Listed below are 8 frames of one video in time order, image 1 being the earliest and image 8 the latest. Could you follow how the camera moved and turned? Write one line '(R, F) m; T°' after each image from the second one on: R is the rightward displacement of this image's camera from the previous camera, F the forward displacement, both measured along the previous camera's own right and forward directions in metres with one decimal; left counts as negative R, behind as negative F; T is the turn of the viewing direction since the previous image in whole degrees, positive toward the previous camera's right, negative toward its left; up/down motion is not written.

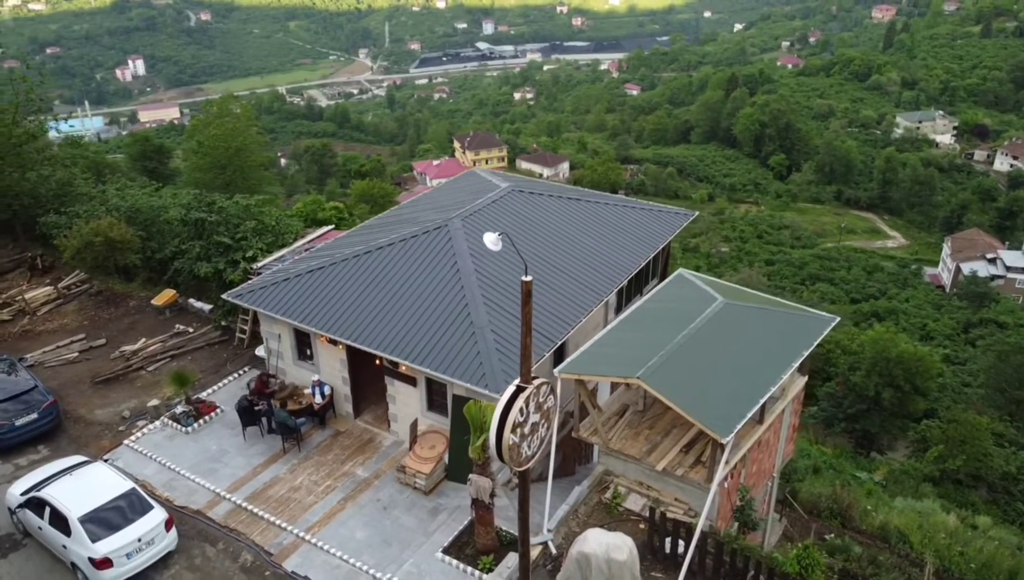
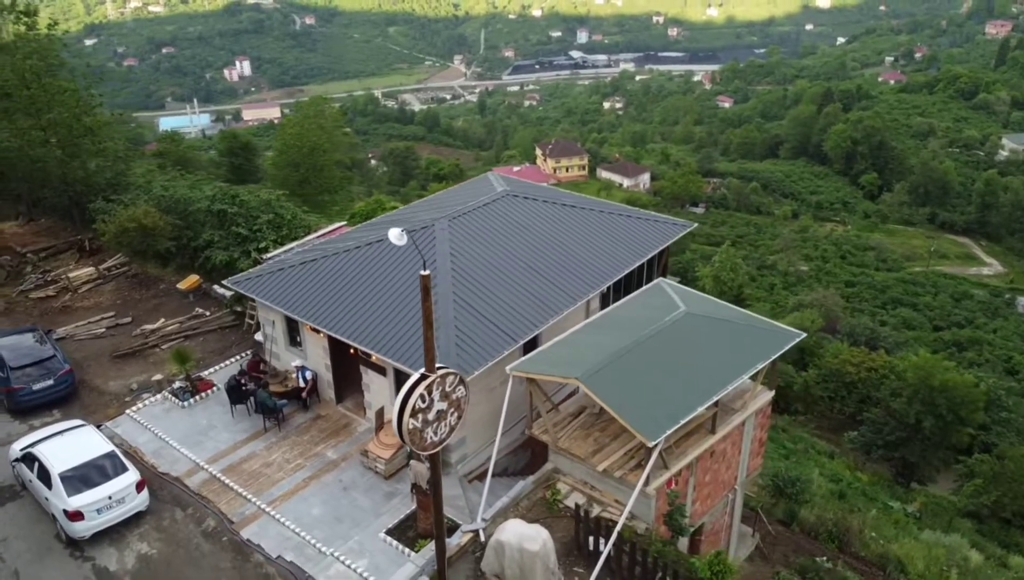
(+1.6, -0.3) m; -6°
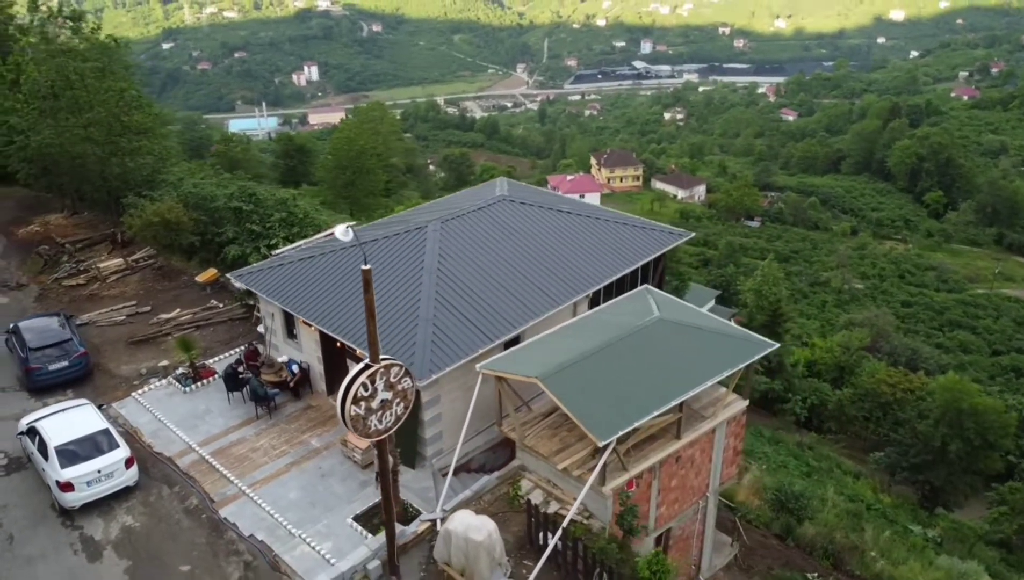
(+1.1, -0.3) m; -4°
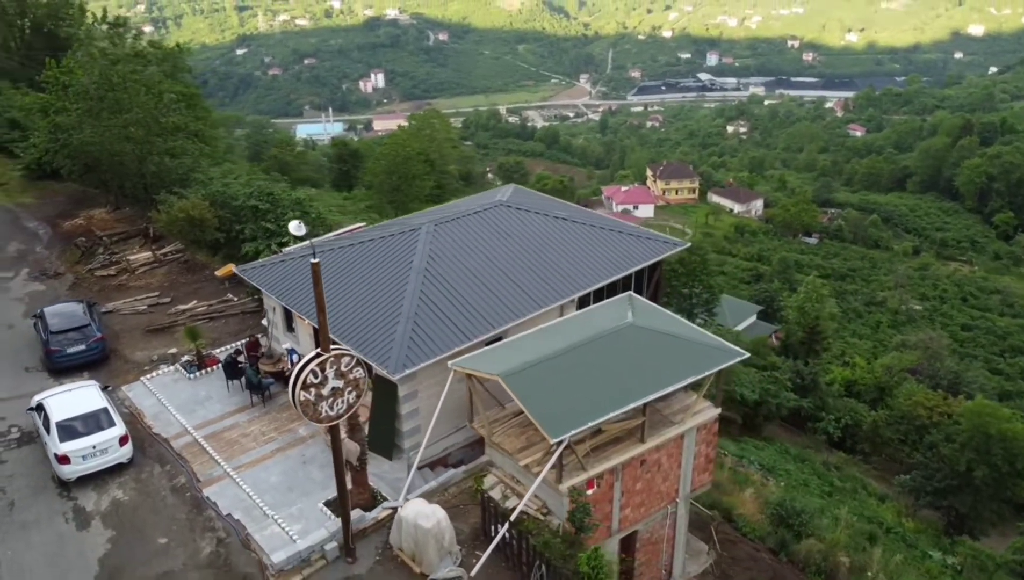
(+1.1, -0.3) m; -4°
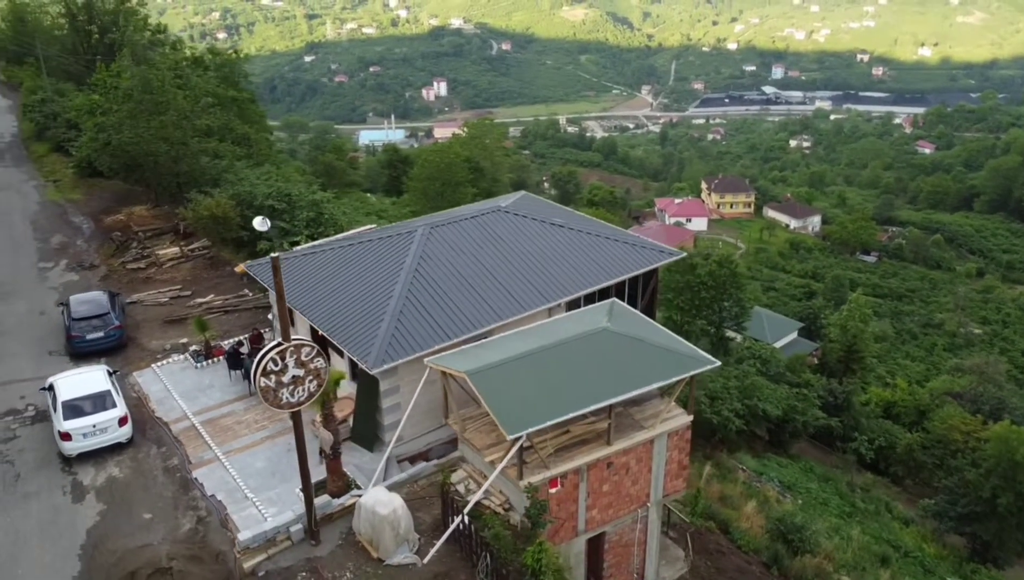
(+1.1, -0.3) m; -4°
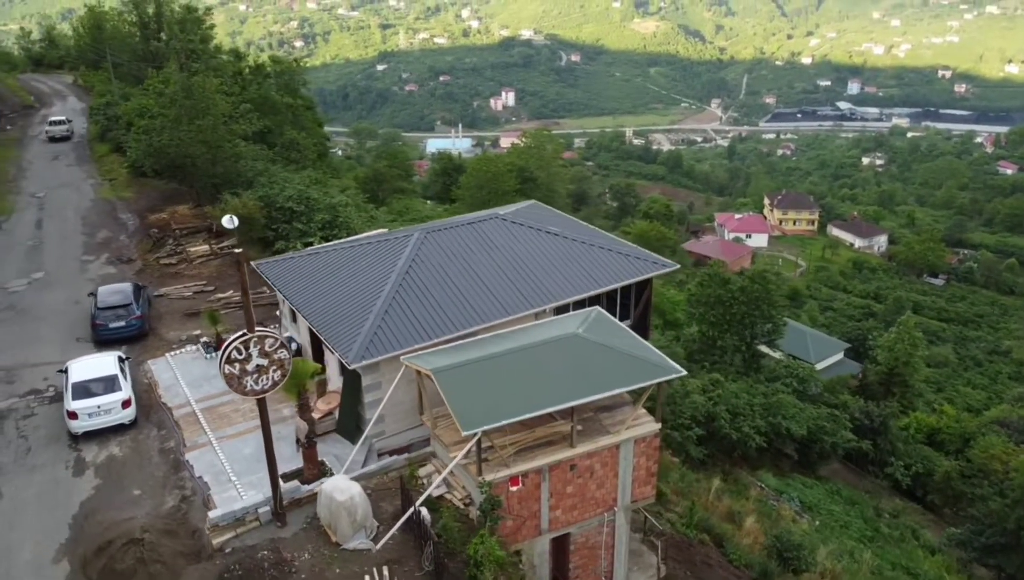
(+1.3, -0.4) m; -4°
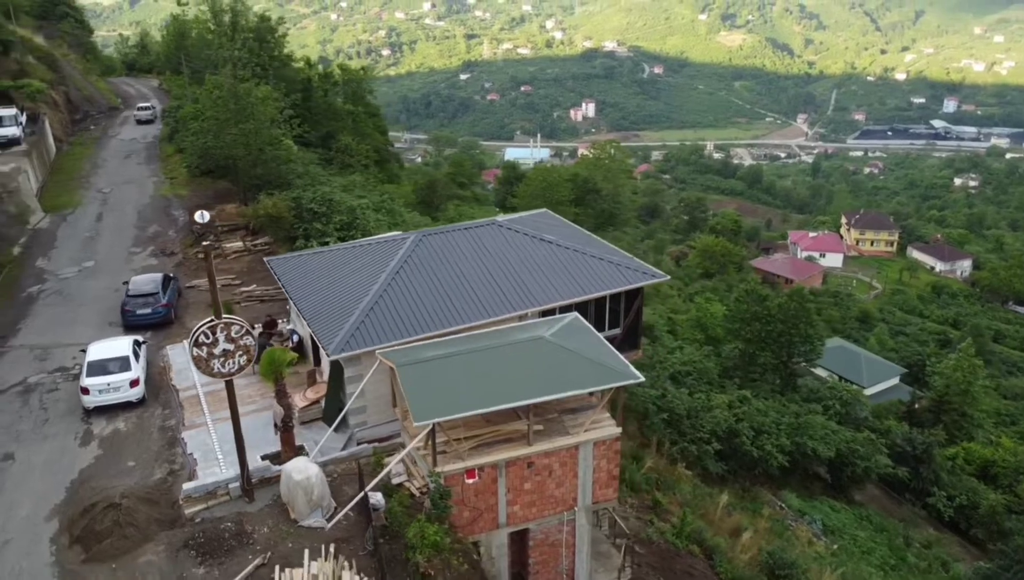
(+1.6, -0.4) m; -5°
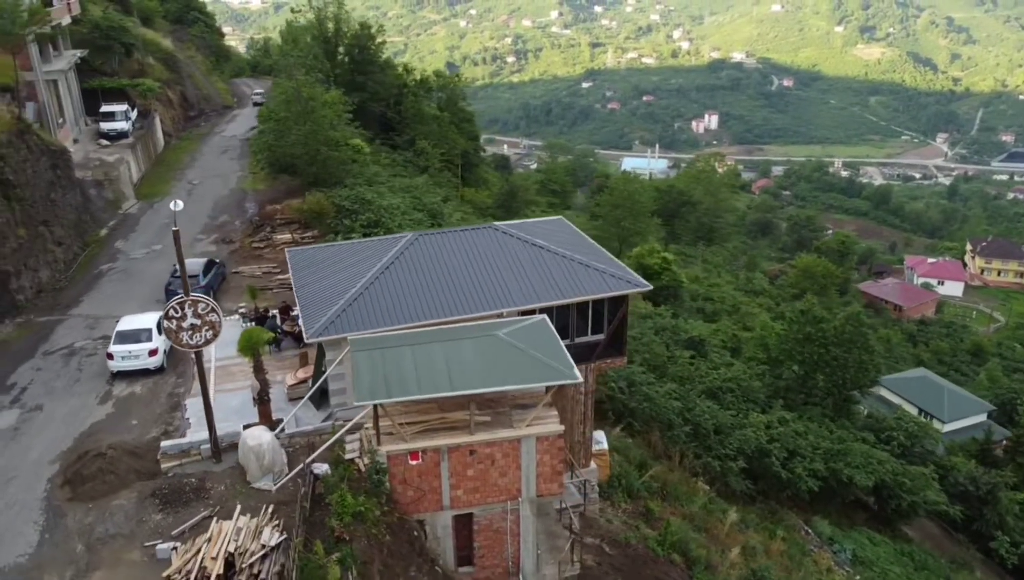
(+2.5, -0.6) m; -8°
